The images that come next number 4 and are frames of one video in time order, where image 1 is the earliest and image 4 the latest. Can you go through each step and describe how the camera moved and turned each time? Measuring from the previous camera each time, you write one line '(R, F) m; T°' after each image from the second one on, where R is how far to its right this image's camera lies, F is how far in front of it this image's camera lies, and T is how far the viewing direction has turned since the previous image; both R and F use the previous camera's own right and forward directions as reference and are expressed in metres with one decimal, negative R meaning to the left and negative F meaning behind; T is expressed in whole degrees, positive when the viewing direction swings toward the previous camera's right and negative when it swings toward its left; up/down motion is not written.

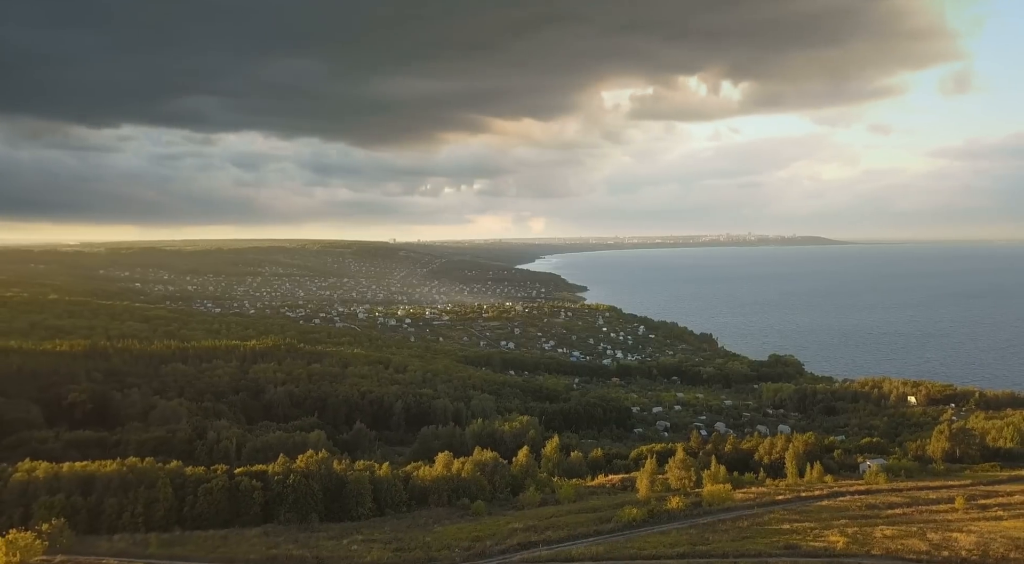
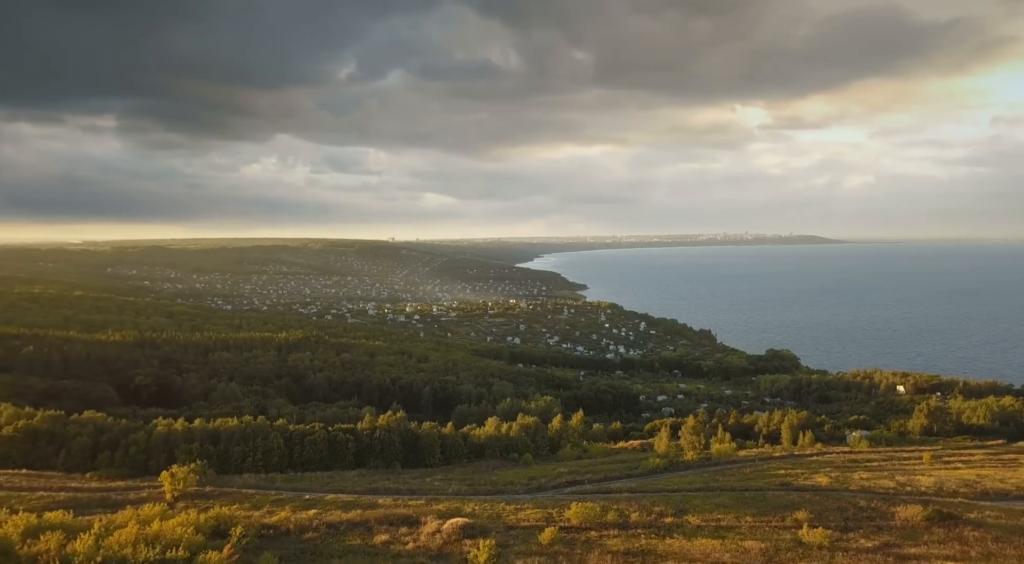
(-2.0, -6.4) m; 0°
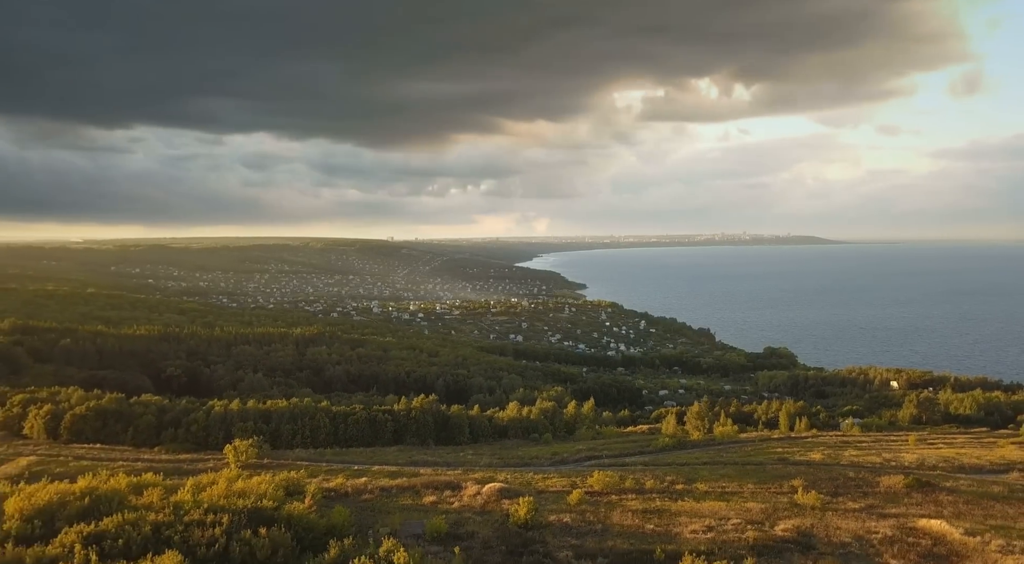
(-1.2, -3.6) m; 0°
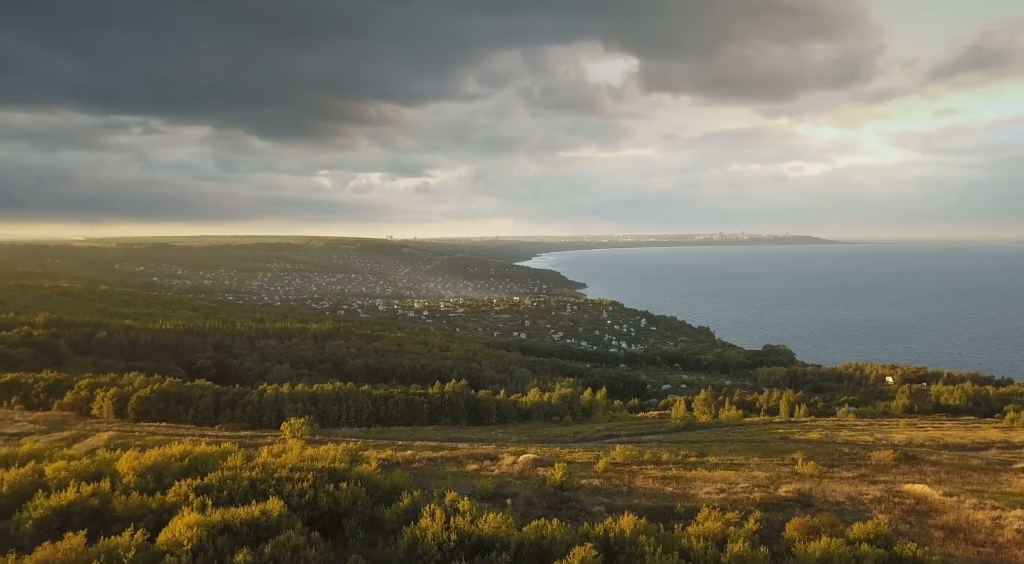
(-1.4, -3.6) m; 0°
